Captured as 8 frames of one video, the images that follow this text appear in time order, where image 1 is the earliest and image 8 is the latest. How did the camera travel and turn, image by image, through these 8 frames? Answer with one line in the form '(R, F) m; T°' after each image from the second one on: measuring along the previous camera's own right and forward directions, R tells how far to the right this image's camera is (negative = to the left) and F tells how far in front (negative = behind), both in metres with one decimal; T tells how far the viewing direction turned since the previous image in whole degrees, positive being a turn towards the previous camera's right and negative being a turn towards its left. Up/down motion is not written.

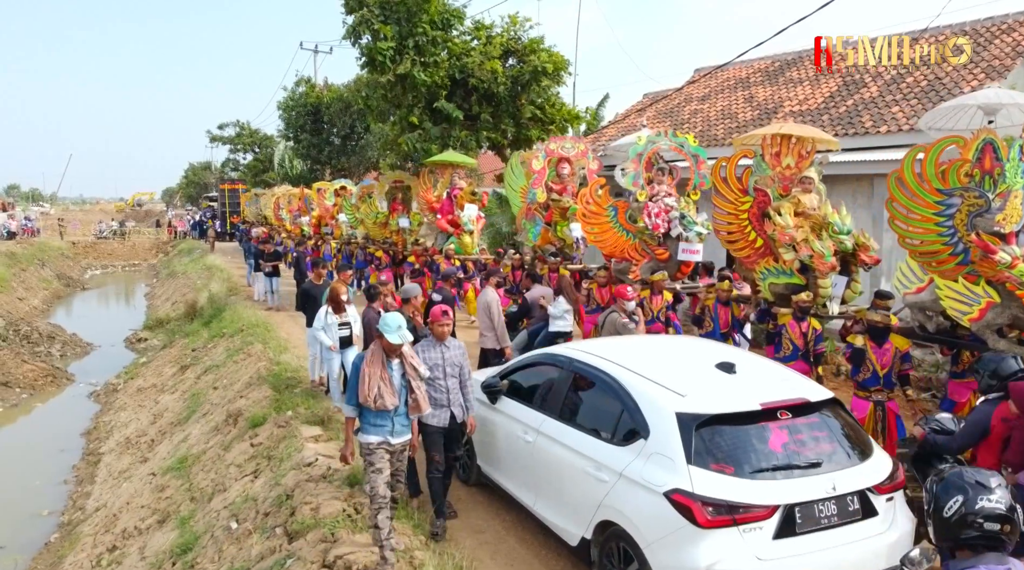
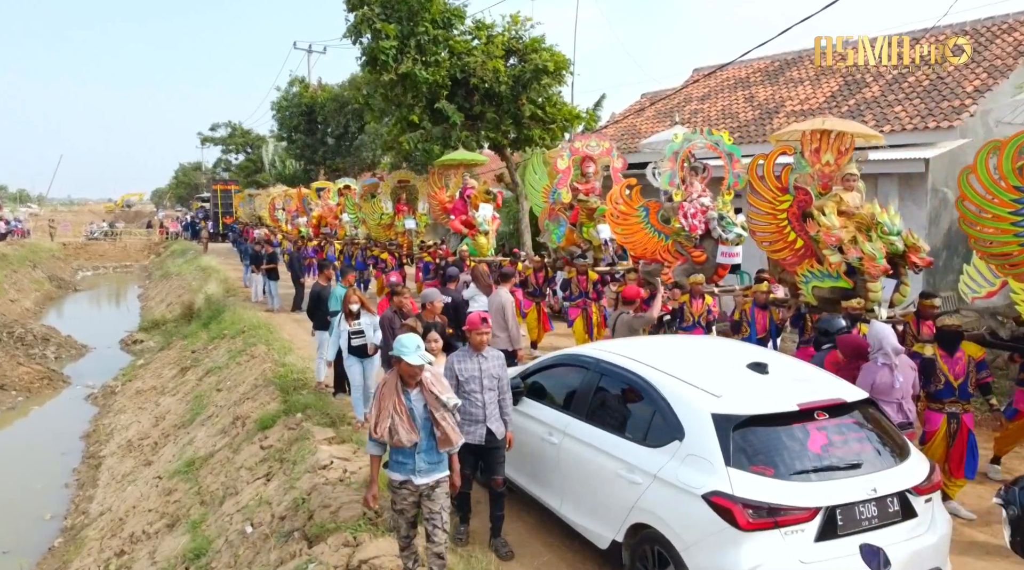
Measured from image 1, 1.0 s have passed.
(-0.2, +0.1) m; +1°
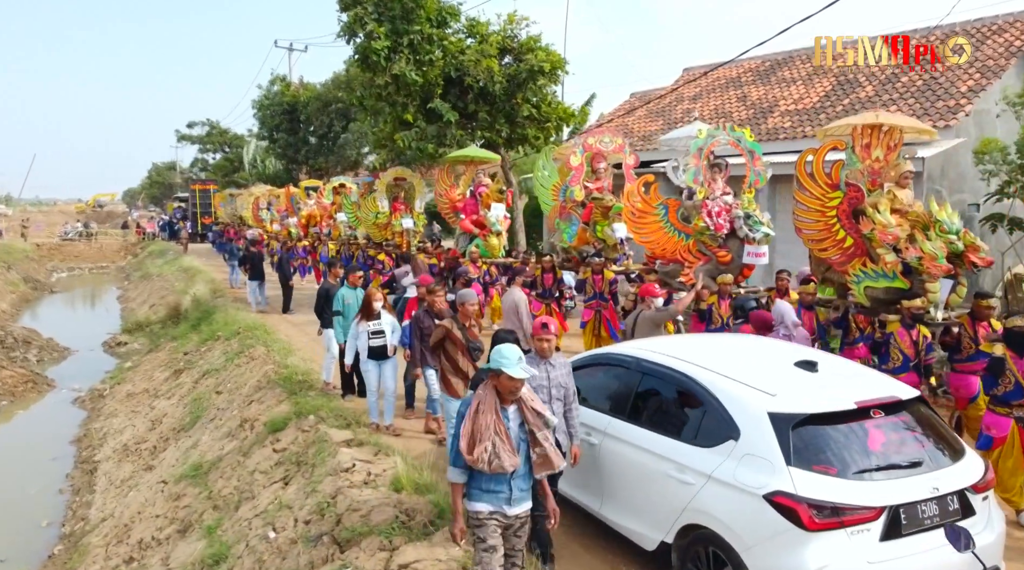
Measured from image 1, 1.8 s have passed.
(-0.4, +0.1) m; +2°
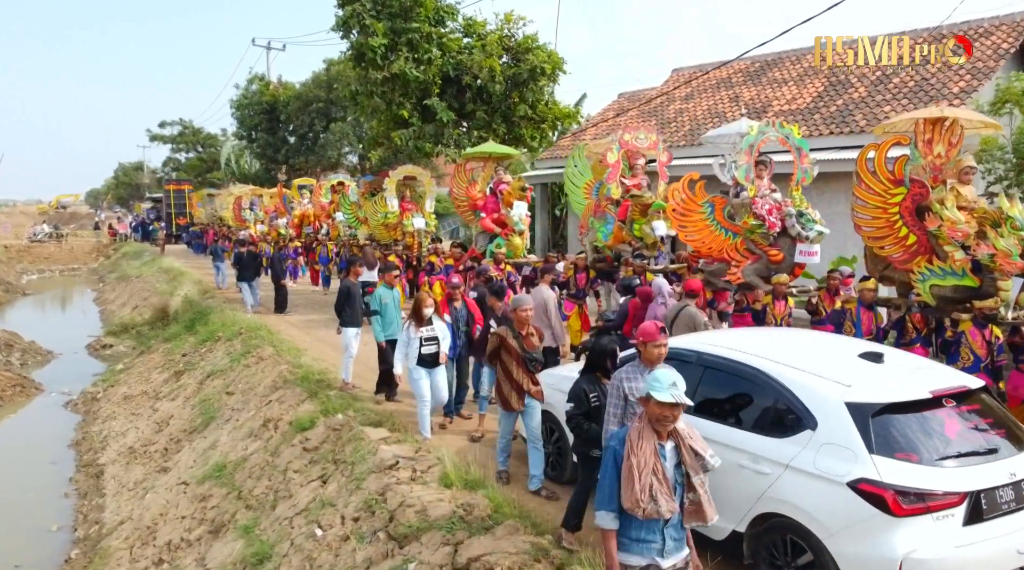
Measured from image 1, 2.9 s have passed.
(-0.6, -0.1) m; +2°
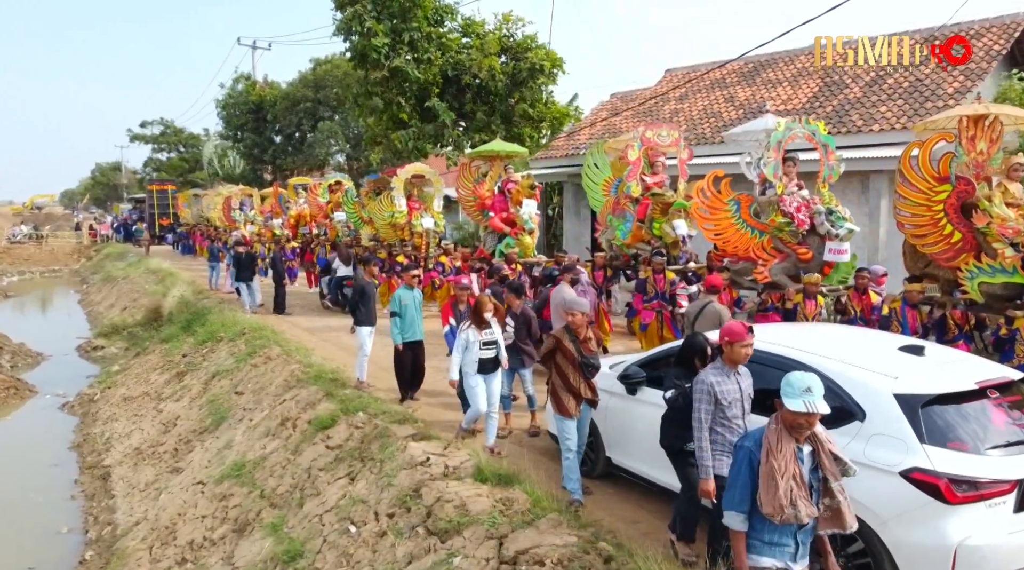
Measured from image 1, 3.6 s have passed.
(-0.4, -0.1) m; +1°
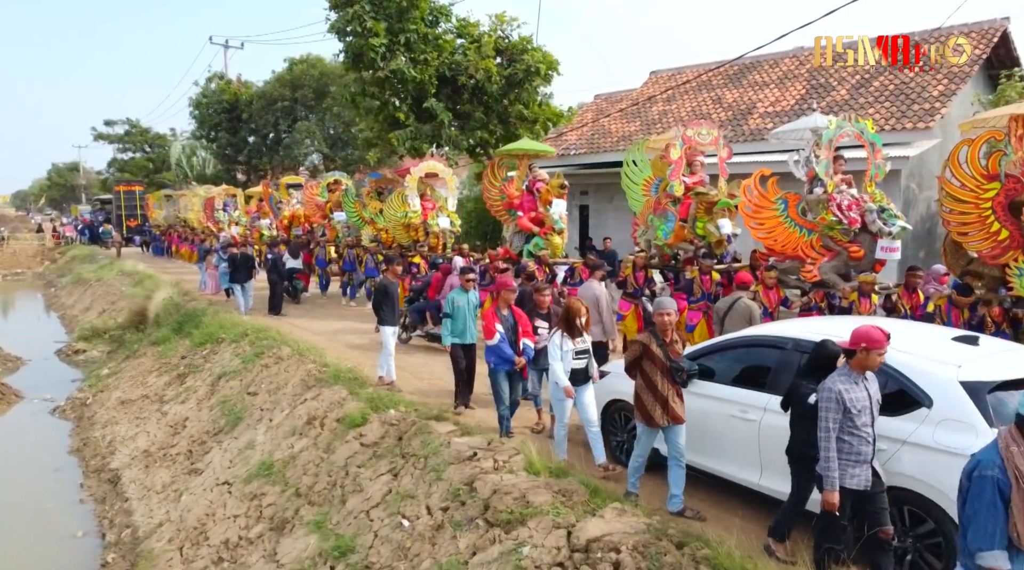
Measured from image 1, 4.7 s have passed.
(-0.7, -0.1) m; +3°
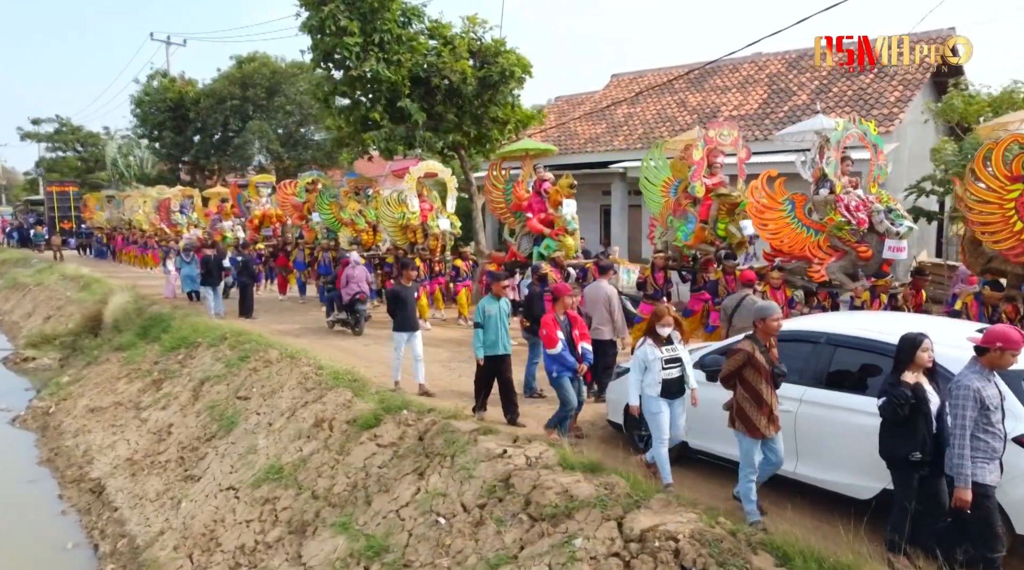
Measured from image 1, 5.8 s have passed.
(-0.8, -0.1) m; +4°
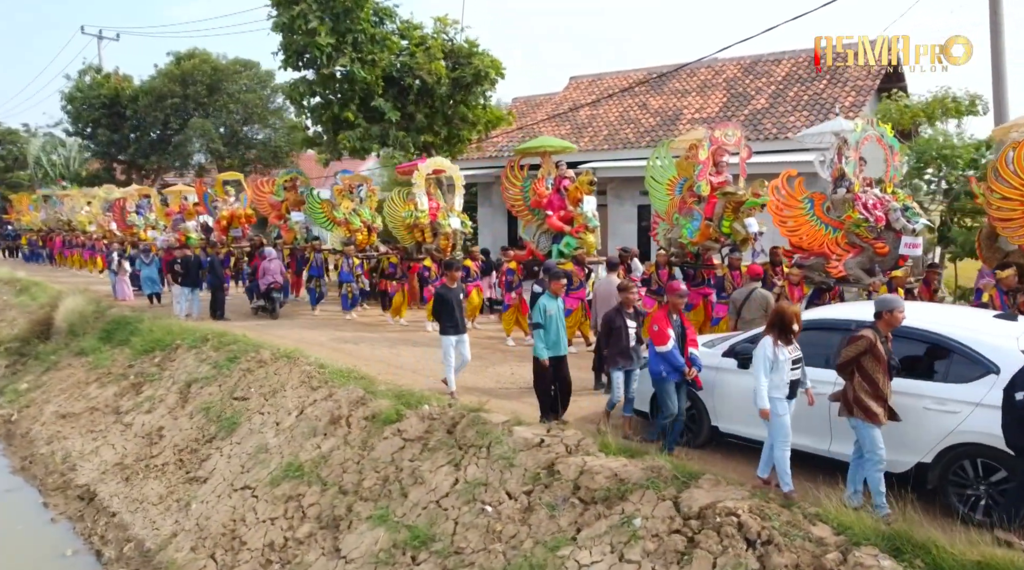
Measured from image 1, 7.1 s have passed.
(-1.0, -0.2) m; +5°
